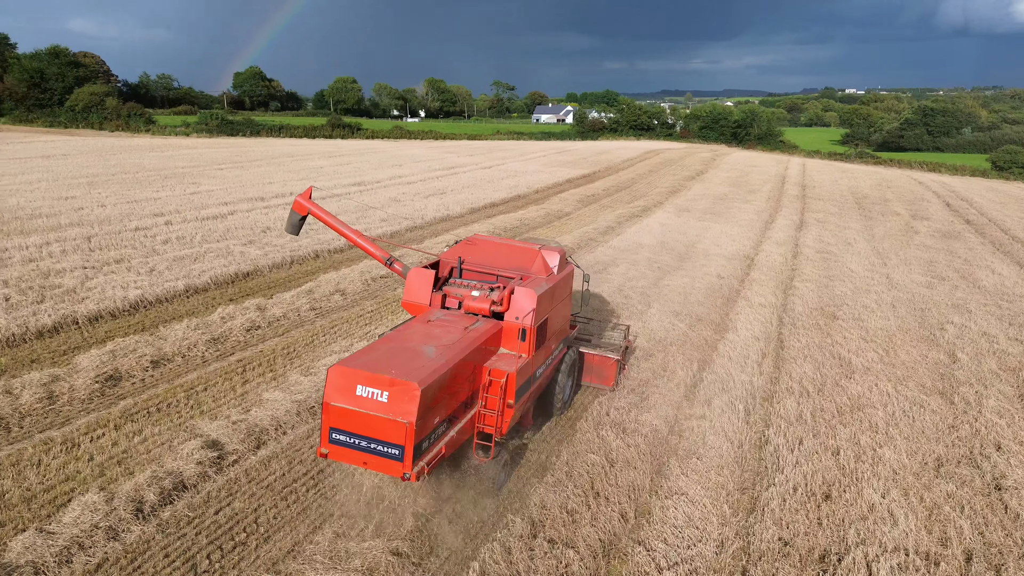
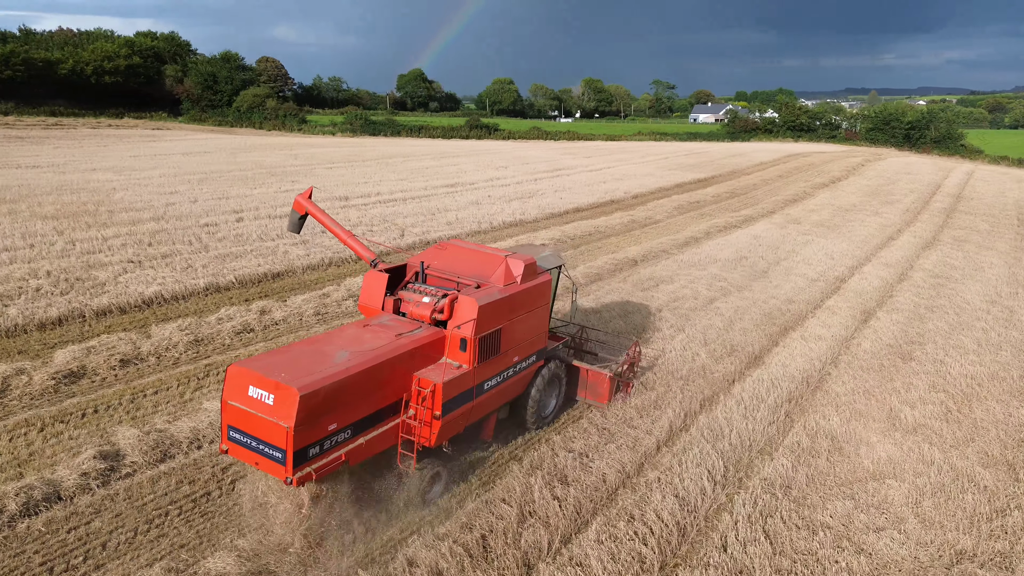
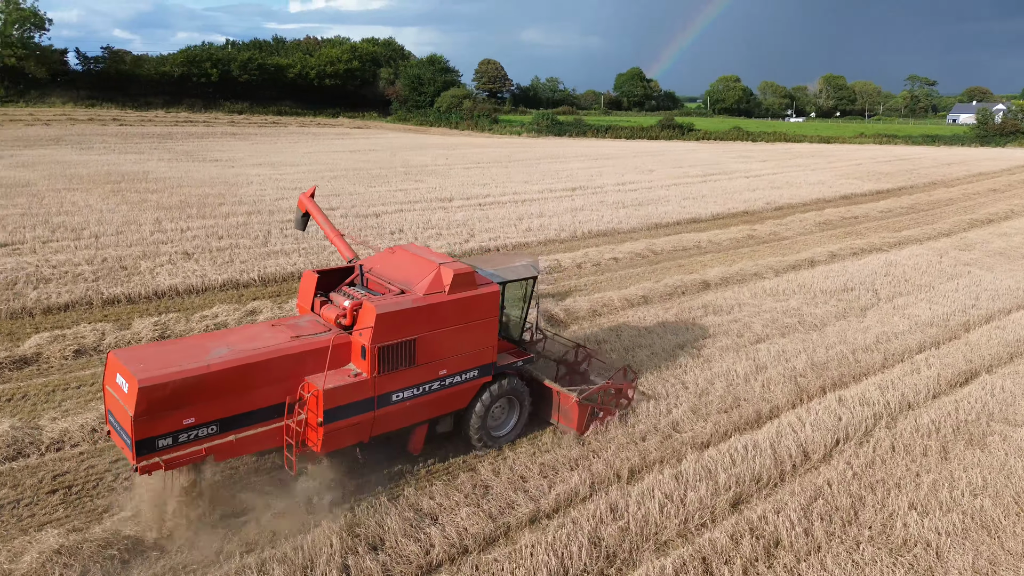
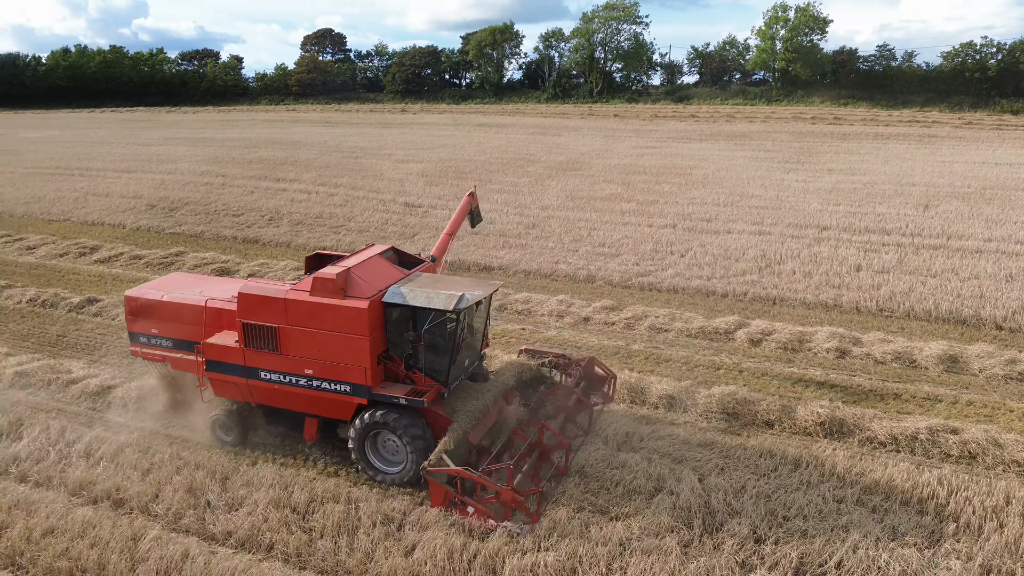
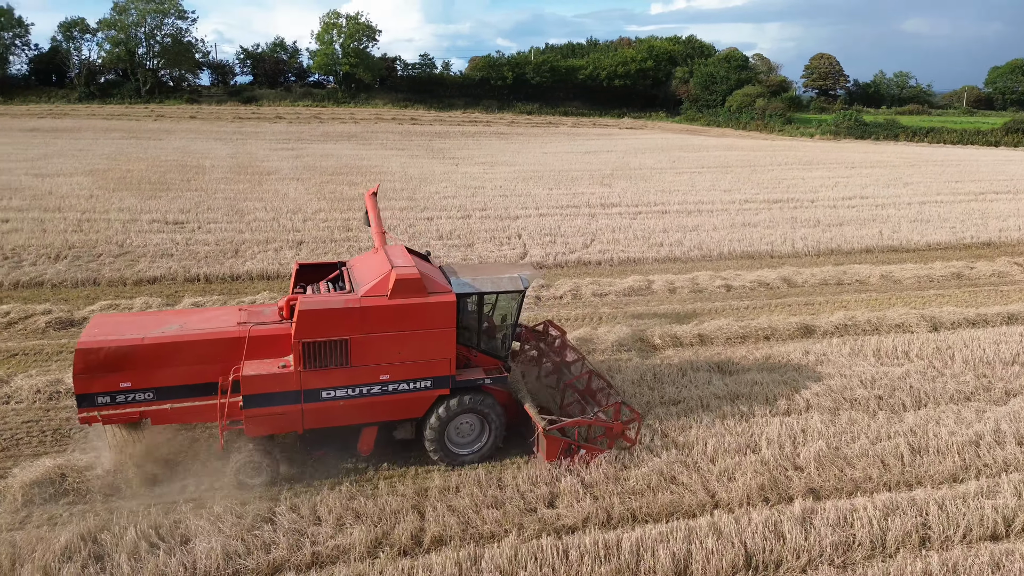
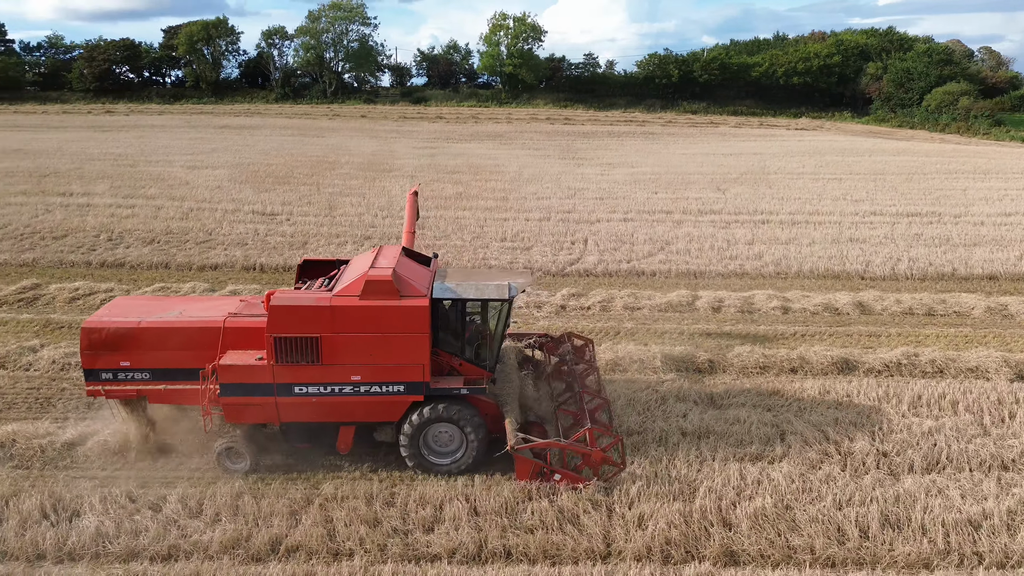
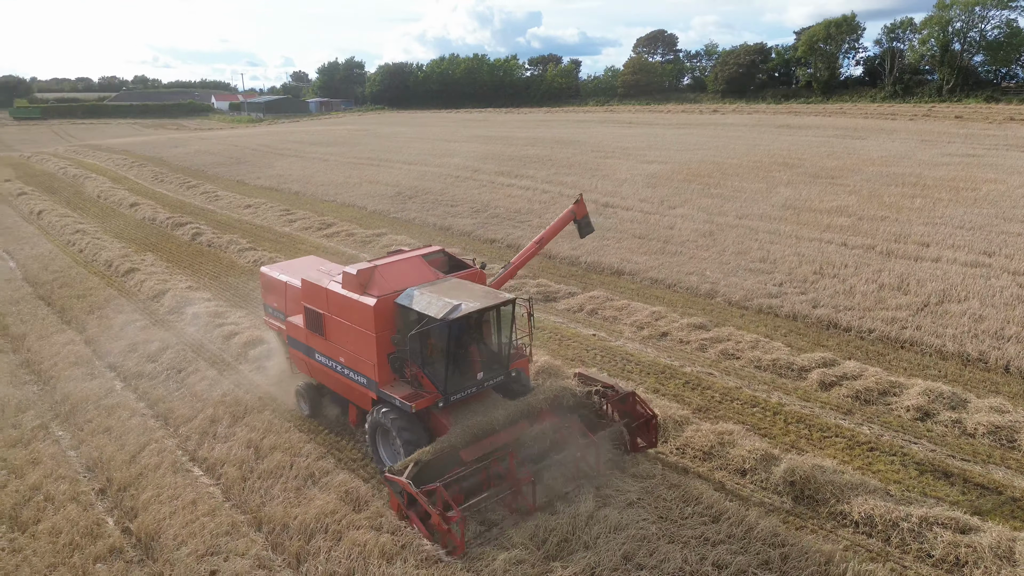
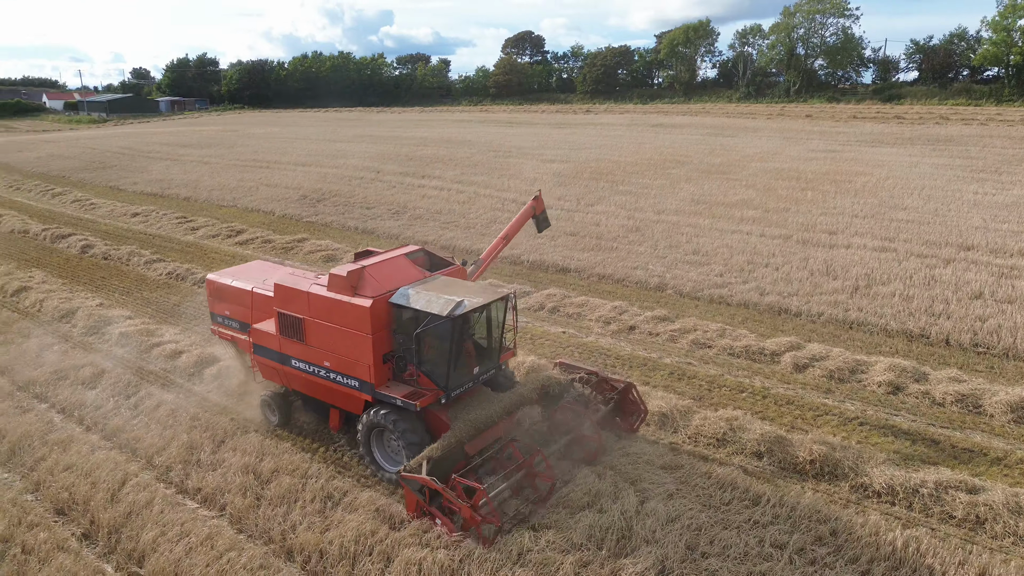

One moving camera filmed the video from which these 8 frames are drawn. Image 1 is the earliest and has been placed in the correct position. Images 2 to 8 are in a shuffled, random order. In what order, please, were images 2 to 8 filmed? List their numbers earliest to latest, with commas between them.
2, 3, 5, 6, 4, 8, 7
